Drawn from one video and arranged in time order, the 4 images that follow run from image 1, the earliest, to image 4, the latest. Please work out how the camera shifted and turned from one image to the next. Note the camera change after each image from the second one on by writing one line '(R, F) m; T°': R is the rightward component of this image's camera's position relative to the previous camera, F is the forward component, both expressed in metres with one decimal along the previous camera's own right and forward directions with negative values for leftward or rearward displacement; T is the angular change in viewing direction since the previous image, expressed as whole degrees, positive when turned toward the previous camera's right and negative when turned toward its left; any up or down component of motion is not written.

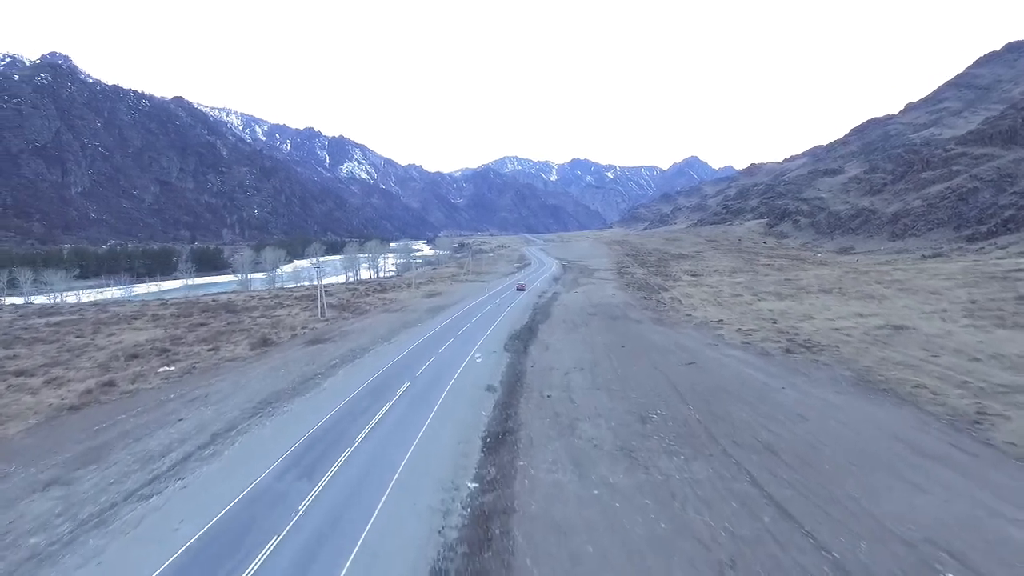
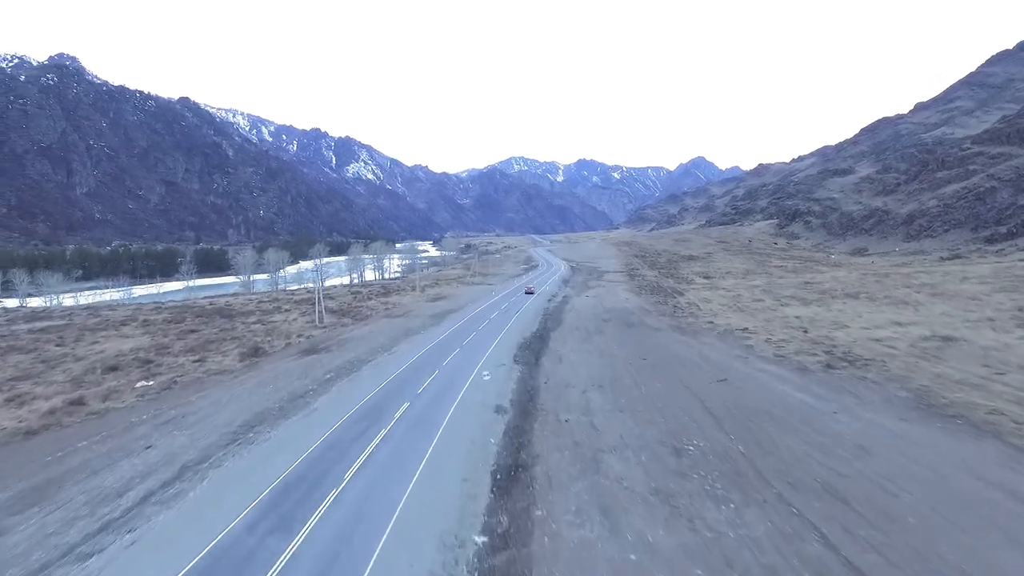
(-0.1, +2.2) m; 0°
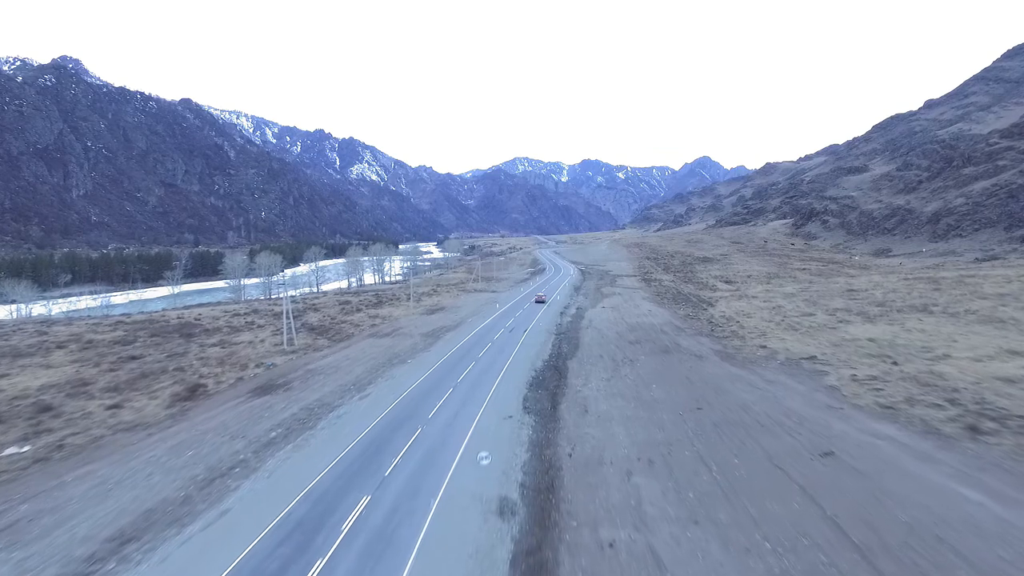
(-0.1, +6.1) m; 0°
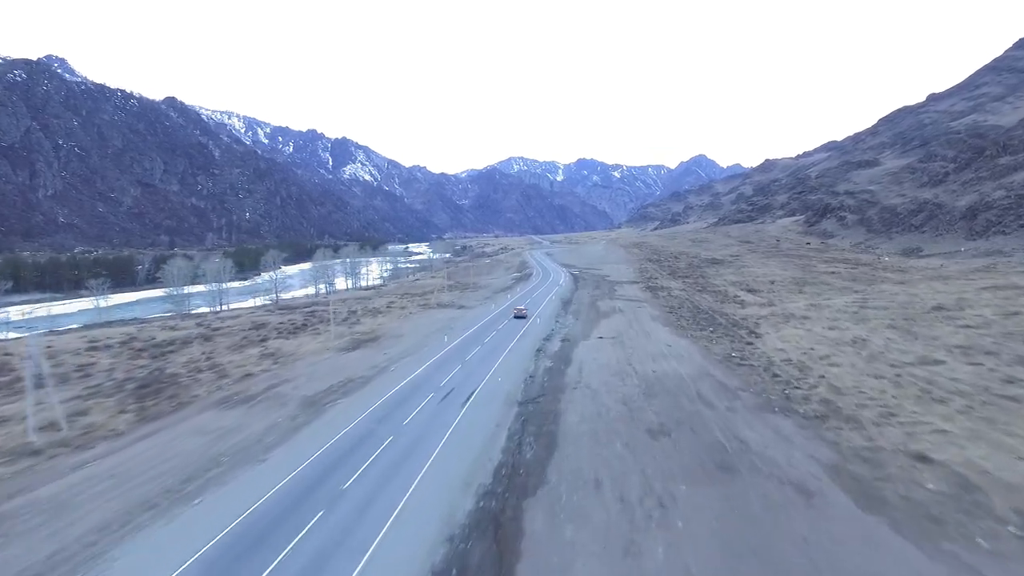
(+1.6, +13.5) m; 0°
